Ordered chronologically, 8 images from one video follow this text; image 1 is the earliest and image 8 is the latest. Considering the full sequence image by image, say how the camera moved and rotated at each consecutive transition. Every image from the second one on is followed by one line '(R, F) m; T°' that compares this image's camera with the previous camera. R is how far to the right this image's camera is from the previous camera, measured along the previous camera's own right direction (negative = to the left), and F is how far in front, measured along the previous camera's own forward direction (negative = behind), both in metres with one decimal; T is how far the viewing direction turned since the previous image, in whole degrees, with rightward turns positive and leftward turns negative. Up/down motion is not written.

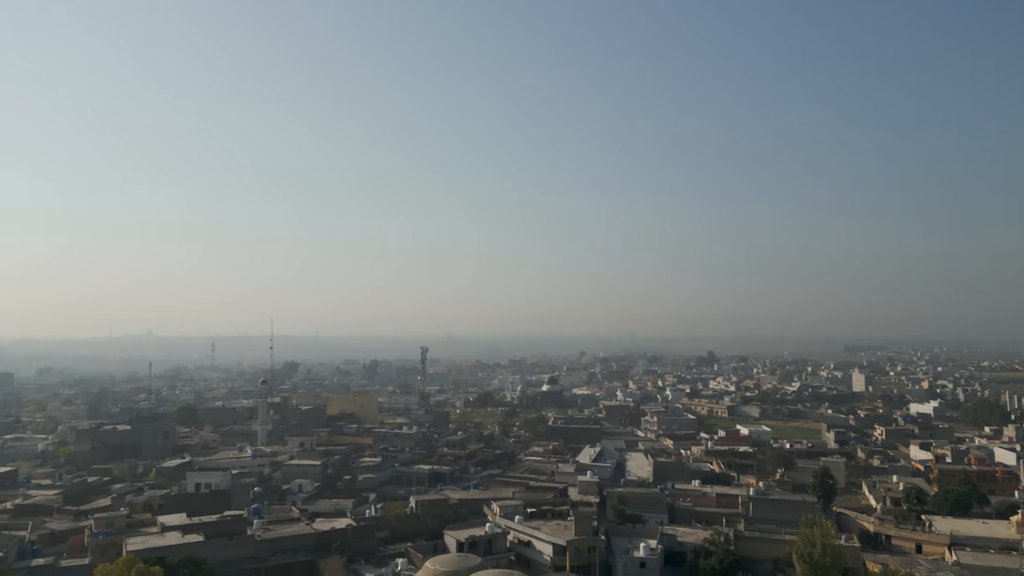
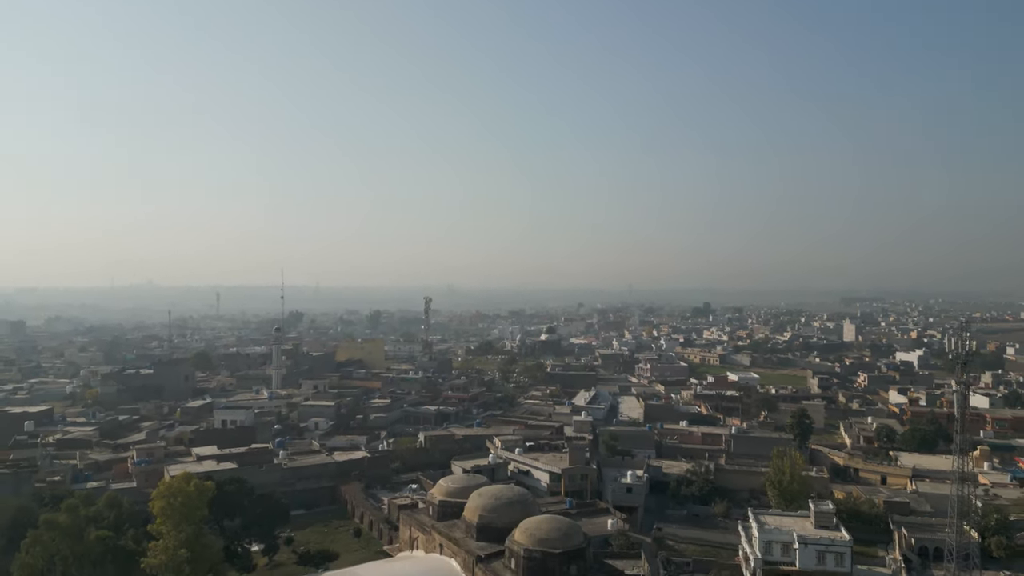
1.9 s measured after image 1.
(-0.1, -2.0) m; 0°
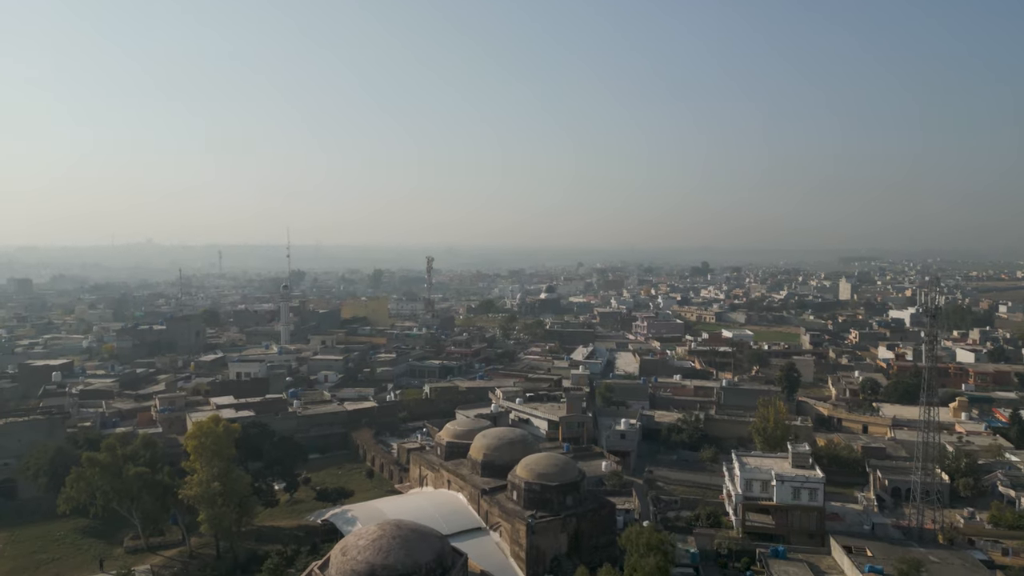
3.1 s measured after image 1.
(0.0, -1.2) m; 0°
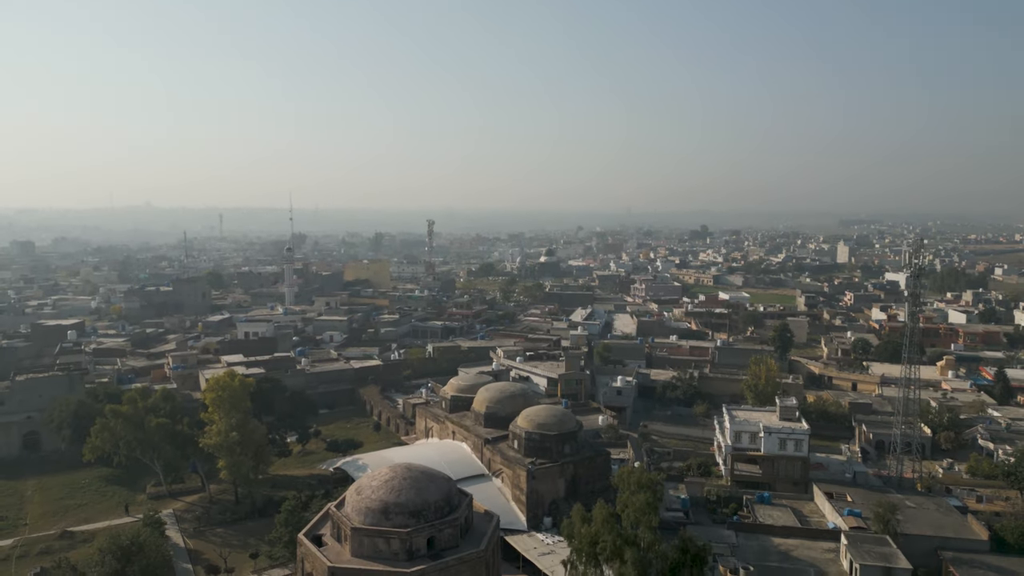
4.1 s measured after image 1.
(0.0, -0.8) m; 0°
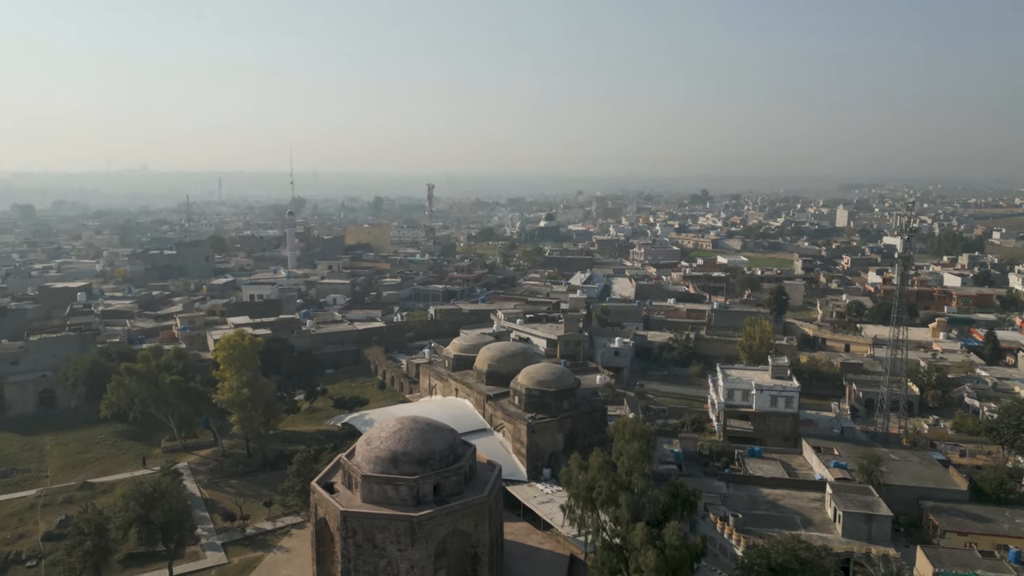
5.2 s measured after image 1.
(0.0, -0.5) m; 0°
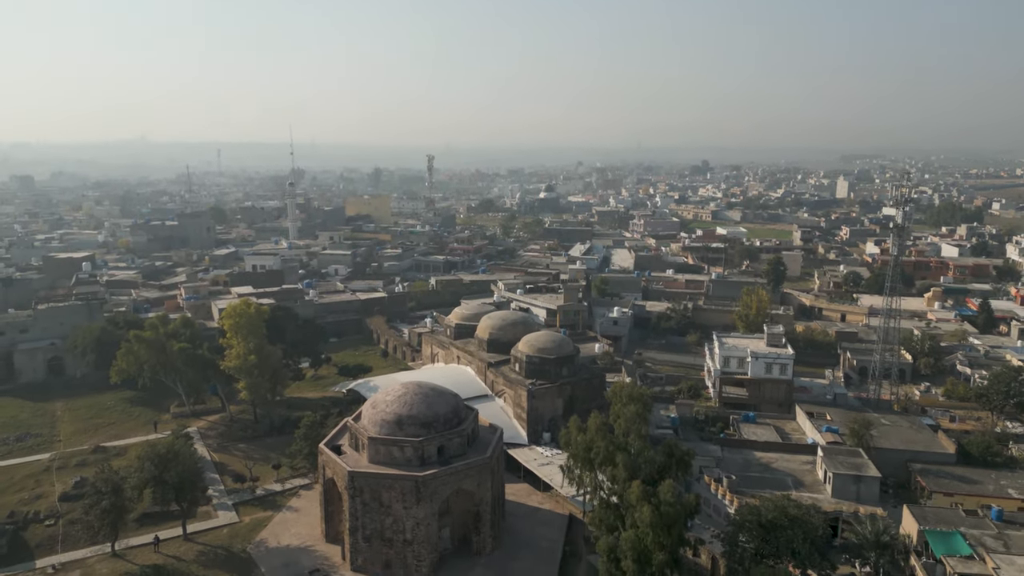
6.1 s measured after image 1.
(0.0, -0.3) m; 0°
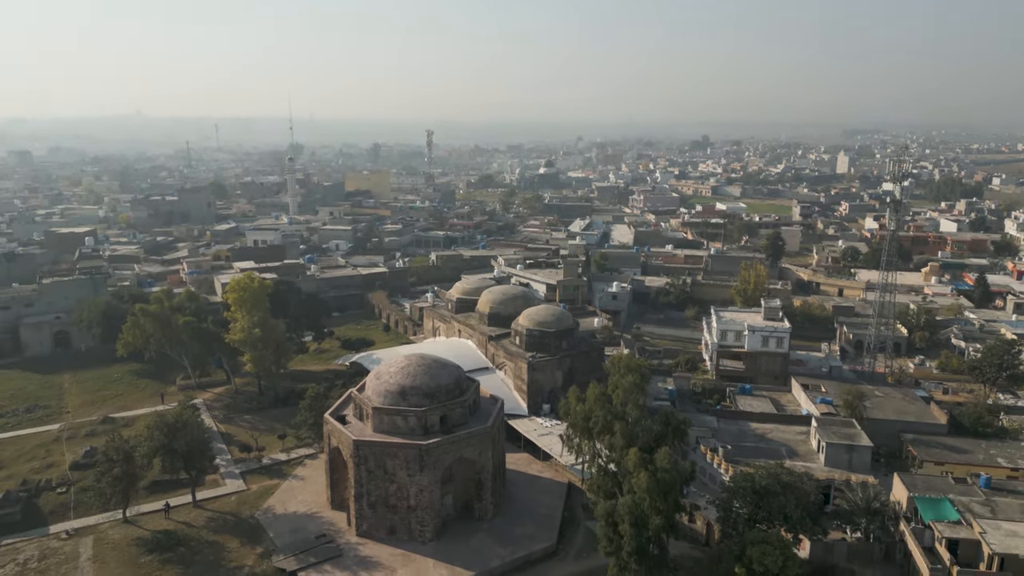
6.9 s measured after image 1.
(0.0, -0.2) m; 0°
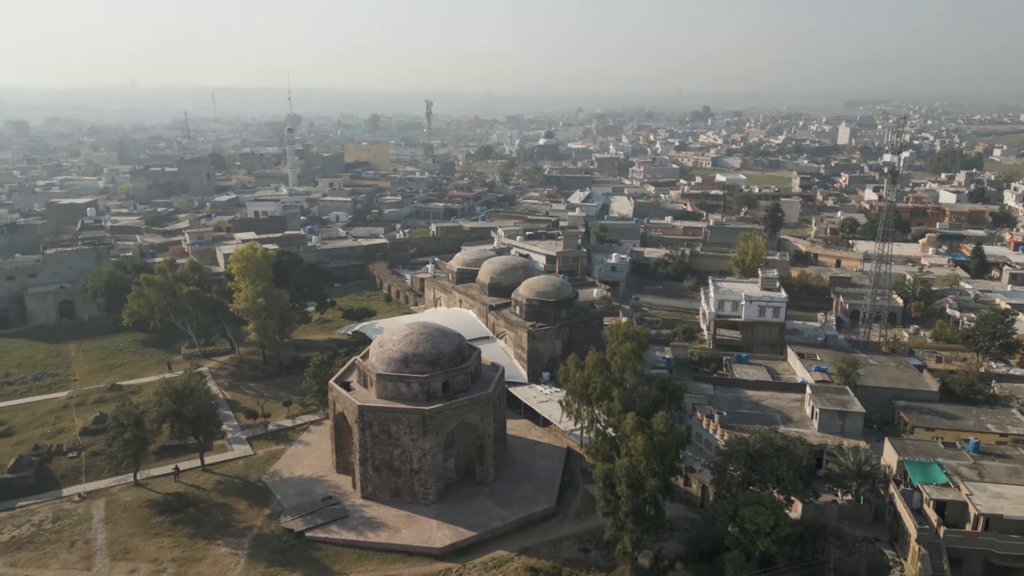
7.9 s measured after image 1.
(0.0, -0.2) m; 0°
